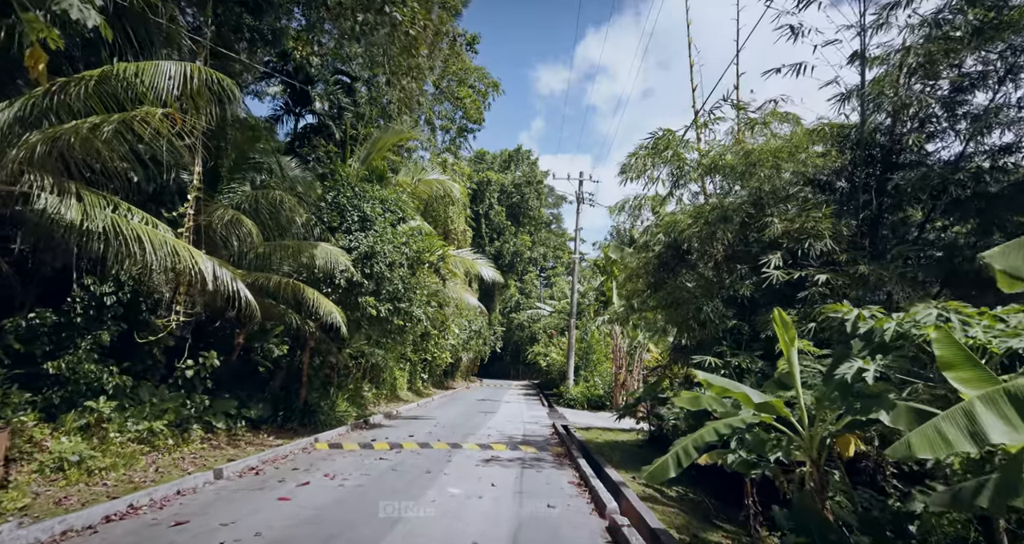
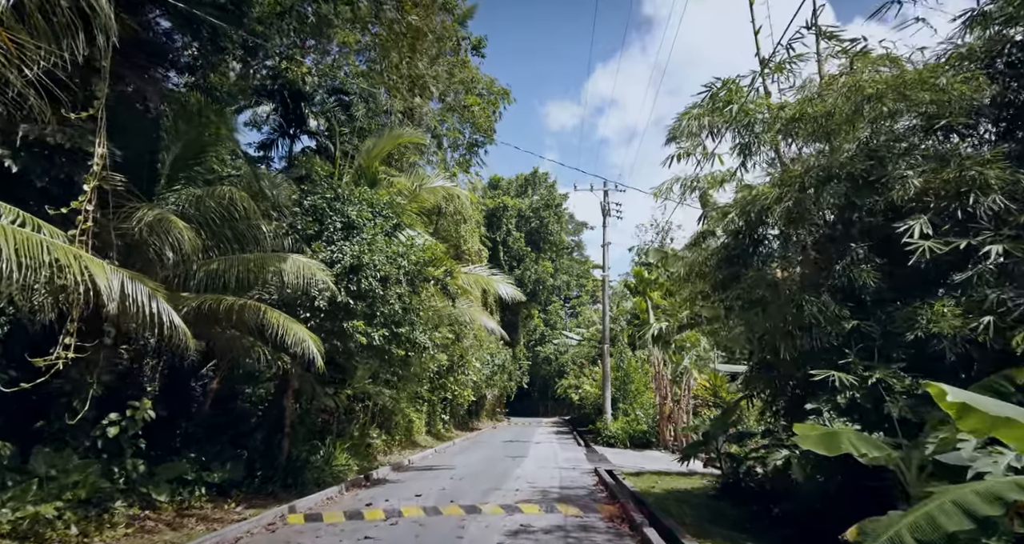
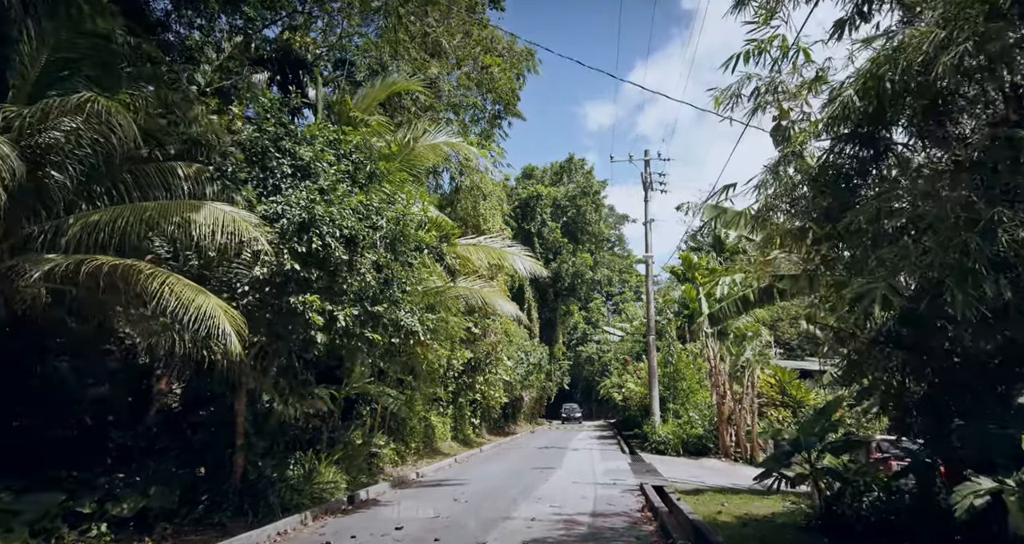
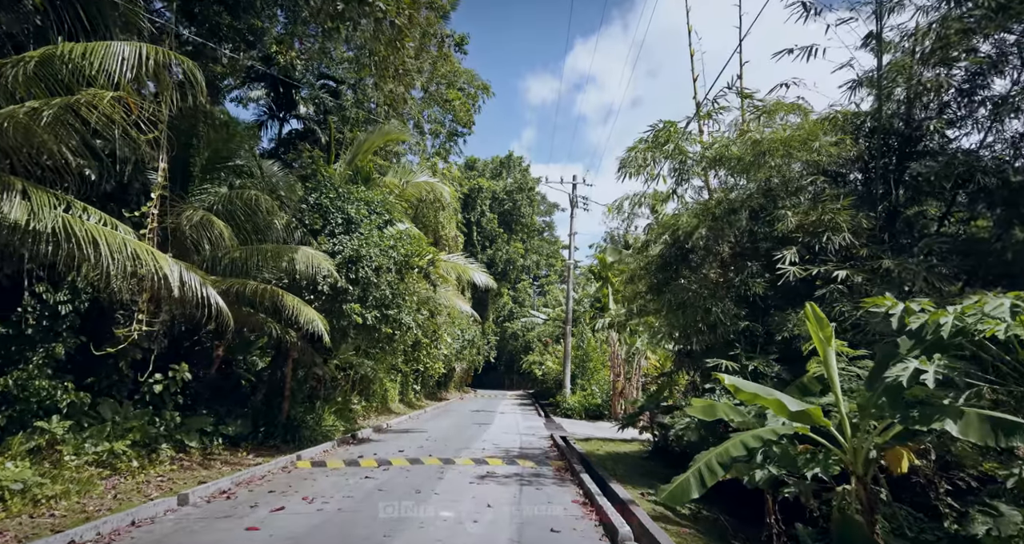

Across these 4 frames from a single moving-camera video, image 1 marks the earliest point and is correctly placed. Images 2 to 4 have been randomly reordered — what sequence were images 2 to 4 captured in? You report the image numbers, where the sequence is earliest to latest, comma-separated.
4, 2, 3
